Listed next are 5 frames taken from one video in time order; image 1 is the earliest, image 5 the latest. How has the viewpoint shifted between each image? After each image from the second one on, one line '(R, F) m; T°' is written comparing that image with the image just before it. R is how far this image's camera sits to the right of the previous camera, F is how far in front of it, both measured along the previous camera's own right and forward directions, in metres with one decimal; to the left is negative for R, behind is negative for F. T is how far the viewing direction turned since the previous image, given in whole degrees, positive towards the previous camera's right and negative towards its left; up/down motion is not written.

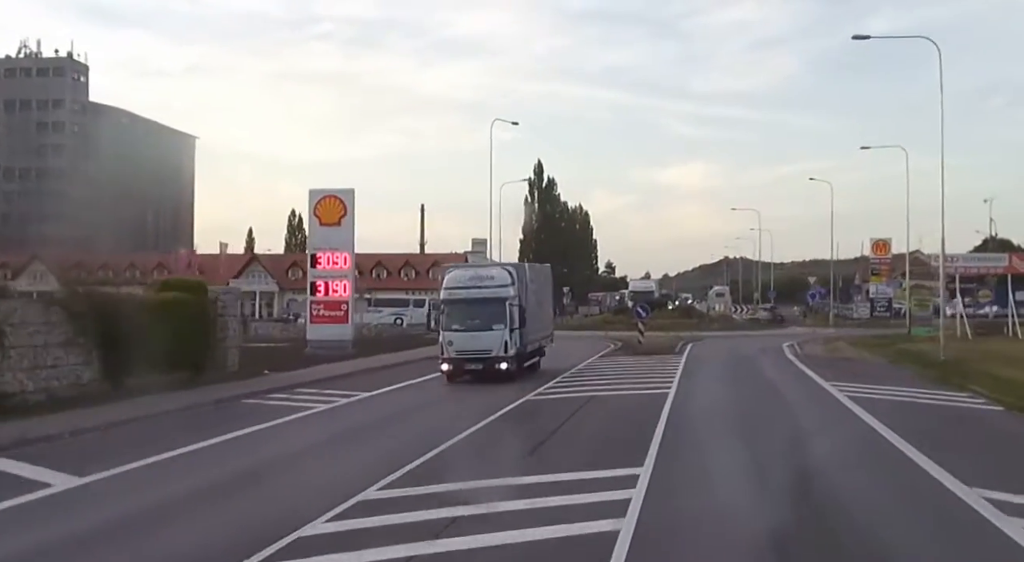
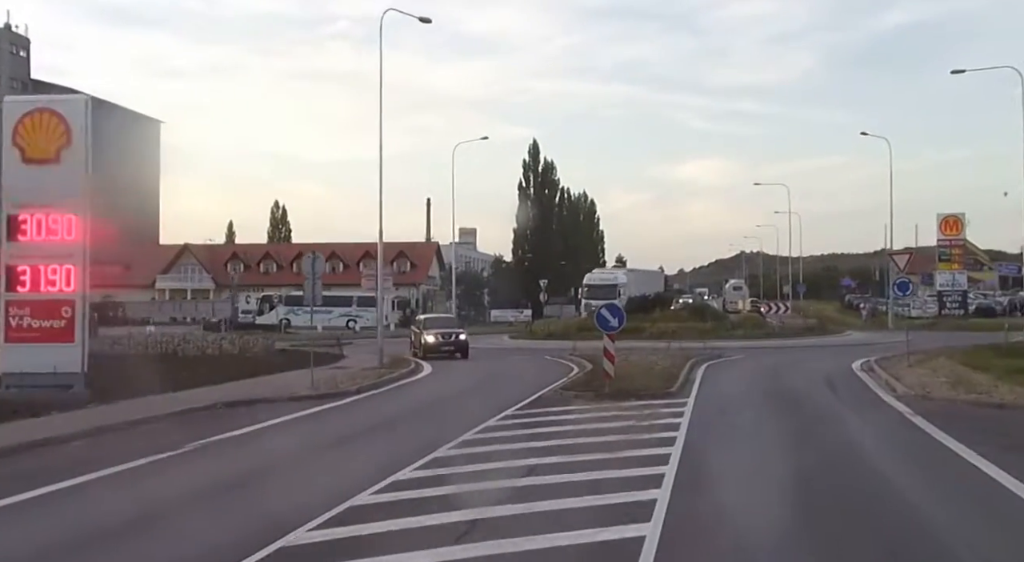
(+2.4, +13.5) m; -1°
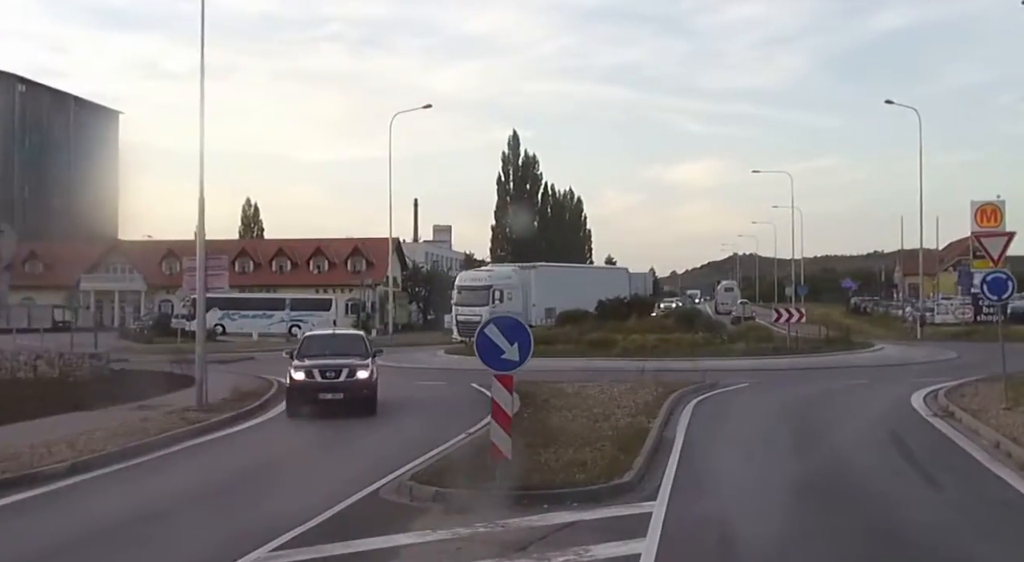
(+1.5, +7.6) m; 0°
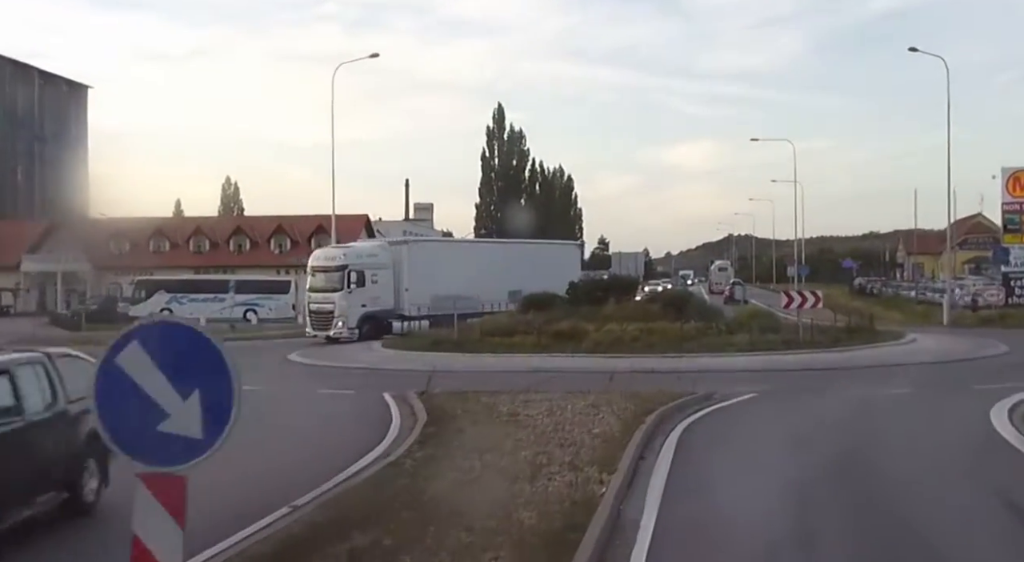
(+0.9, +4.9) m; 0°
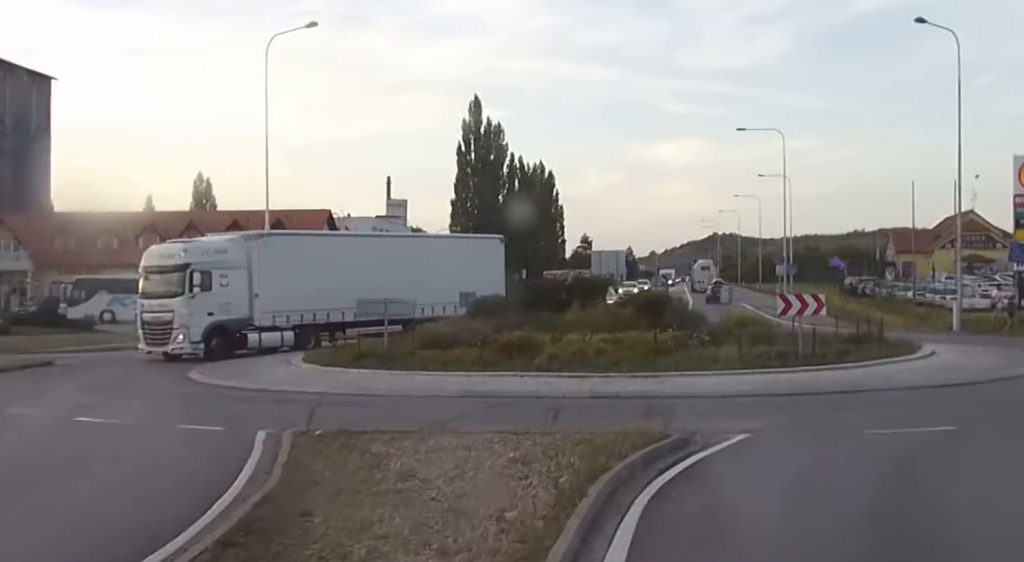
(+0.7, +3.4) m; +1°
